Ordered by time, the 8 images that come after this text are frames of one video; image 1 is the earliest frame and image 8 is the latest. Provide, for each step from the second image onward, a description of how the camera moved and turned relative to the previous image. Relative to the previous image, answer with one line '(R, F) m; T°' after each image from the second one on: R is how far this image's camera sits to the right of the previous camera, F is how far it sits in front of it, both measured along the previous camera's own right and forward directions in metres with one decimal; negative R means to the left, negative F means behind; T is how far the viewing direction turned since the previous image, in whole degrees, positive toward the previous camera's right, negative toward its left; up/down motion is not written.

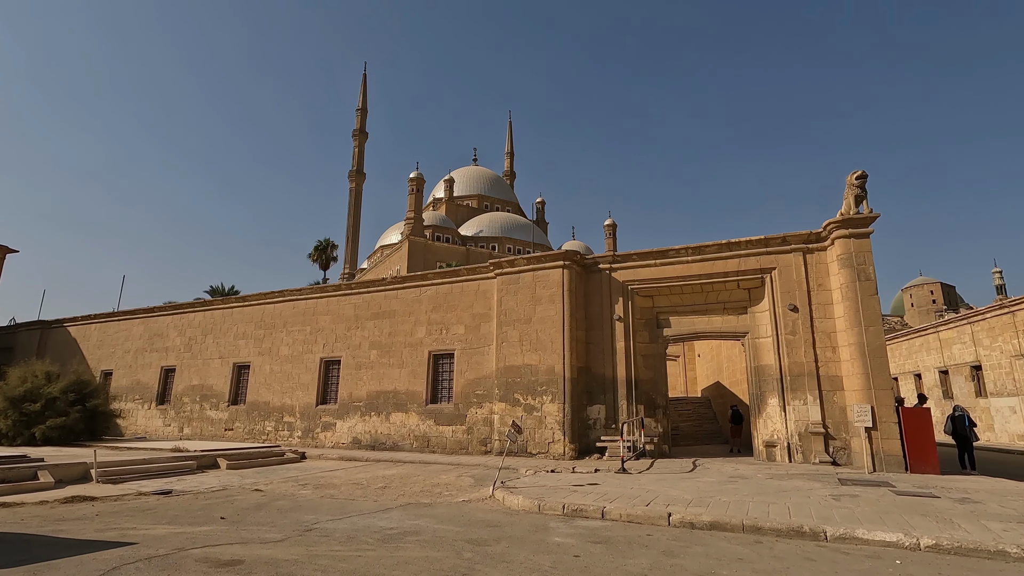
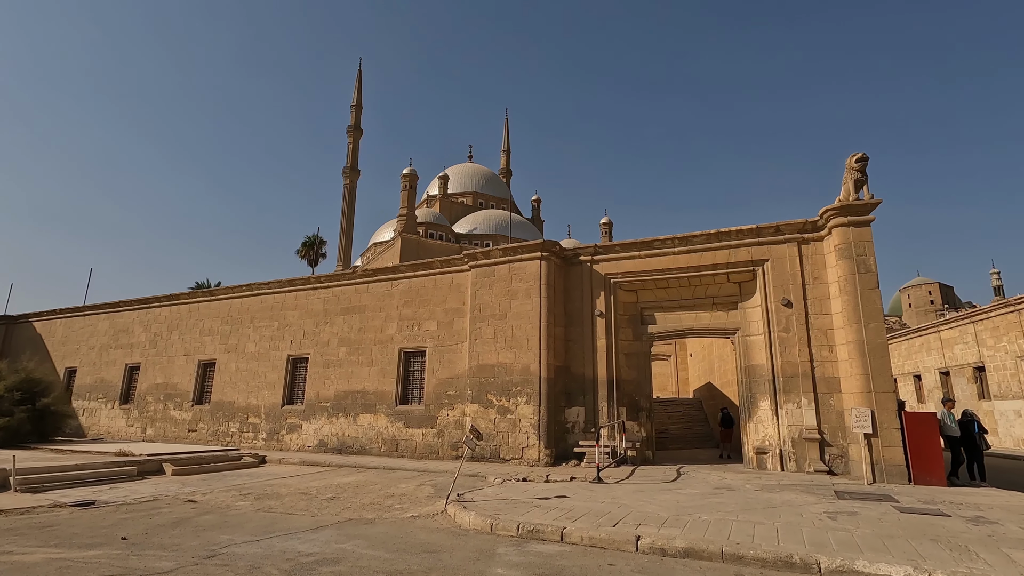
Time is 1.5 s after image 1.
(+0.5, +0.9) m; 0°
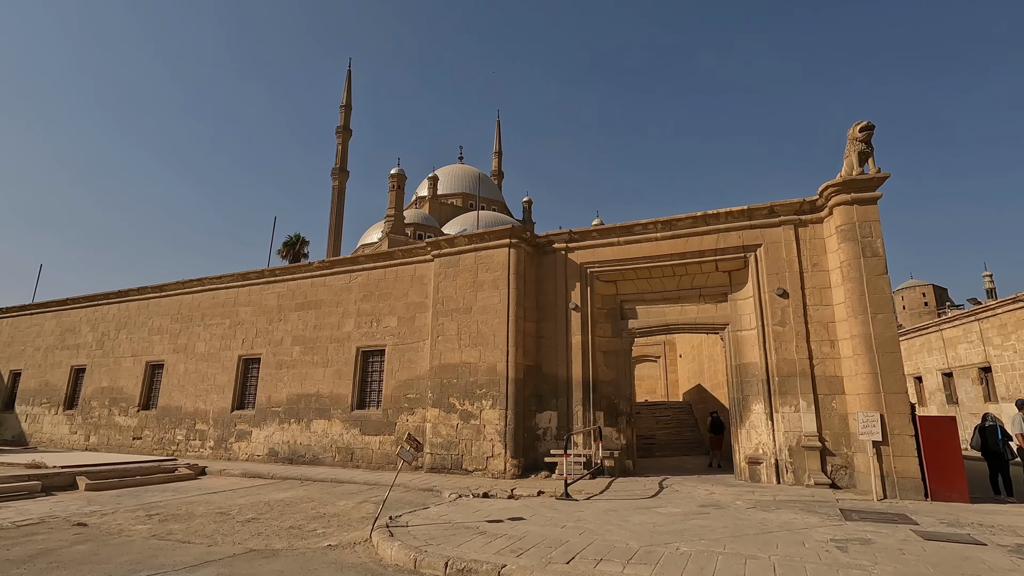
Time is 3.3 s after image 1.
(+0.6, +1.2) m; +1°
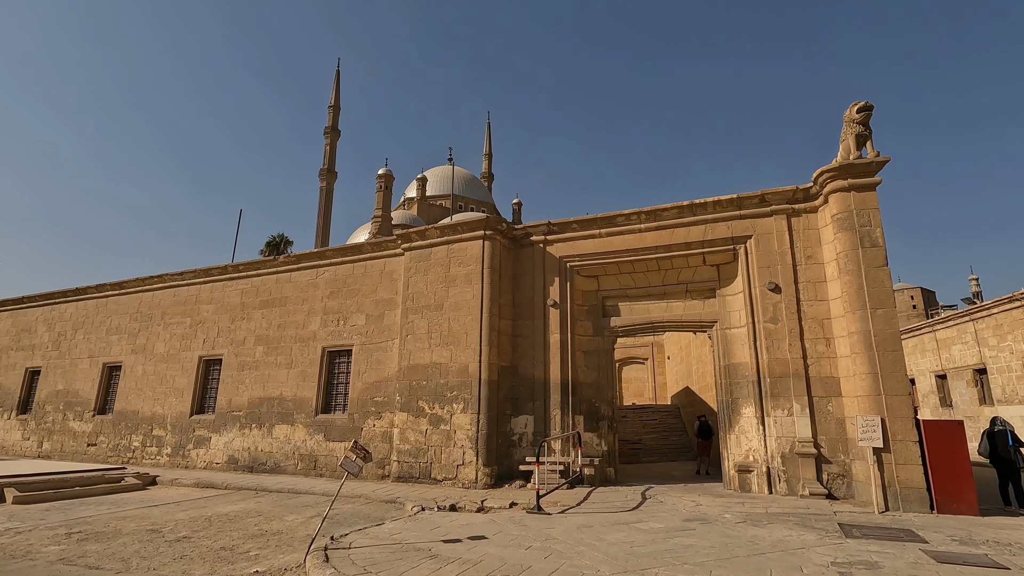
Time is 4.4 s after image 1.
(+0.3, +0.7) m; +1°
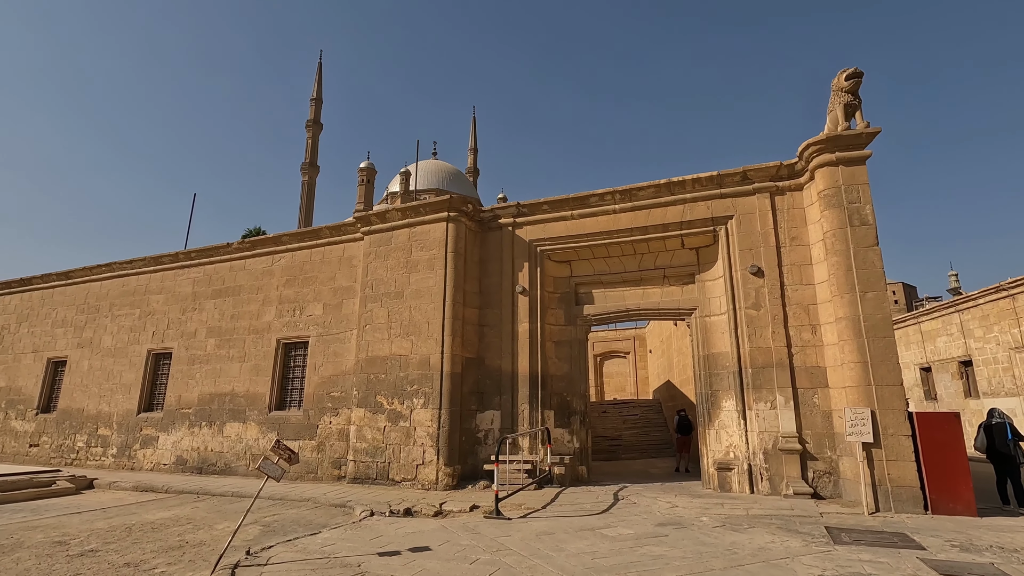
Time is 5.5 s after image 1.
(+0.4, +0.7) m; +1°
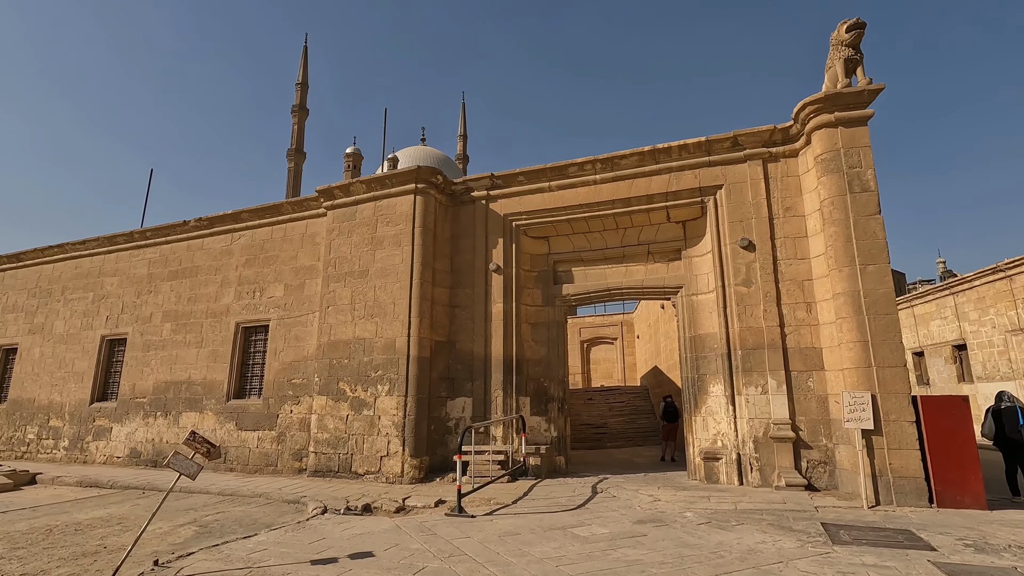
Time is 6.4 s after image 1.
(+0.3, +0.7) m; +1°
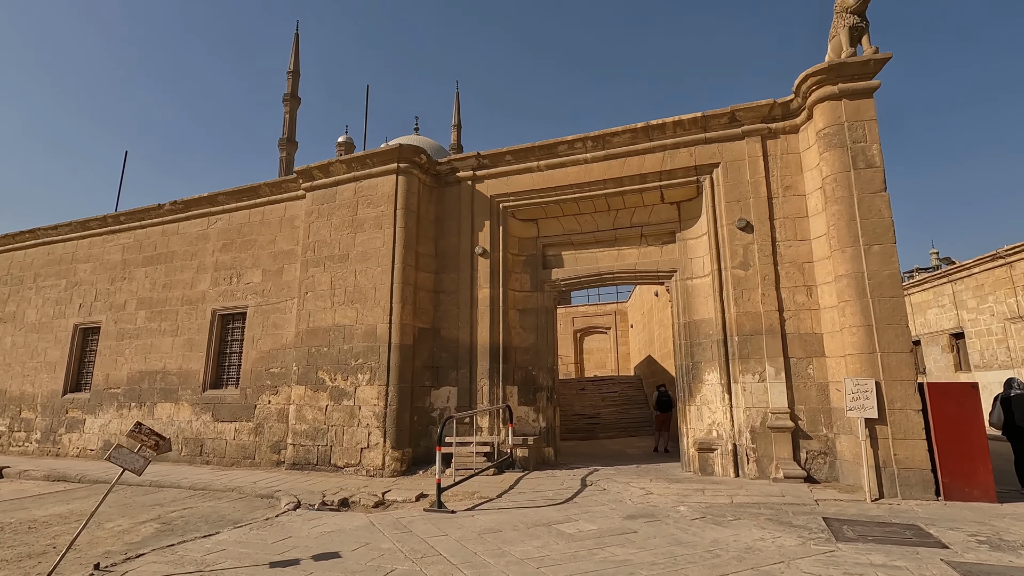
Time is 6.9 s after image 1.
(+0.1, +0.4) m; +1°
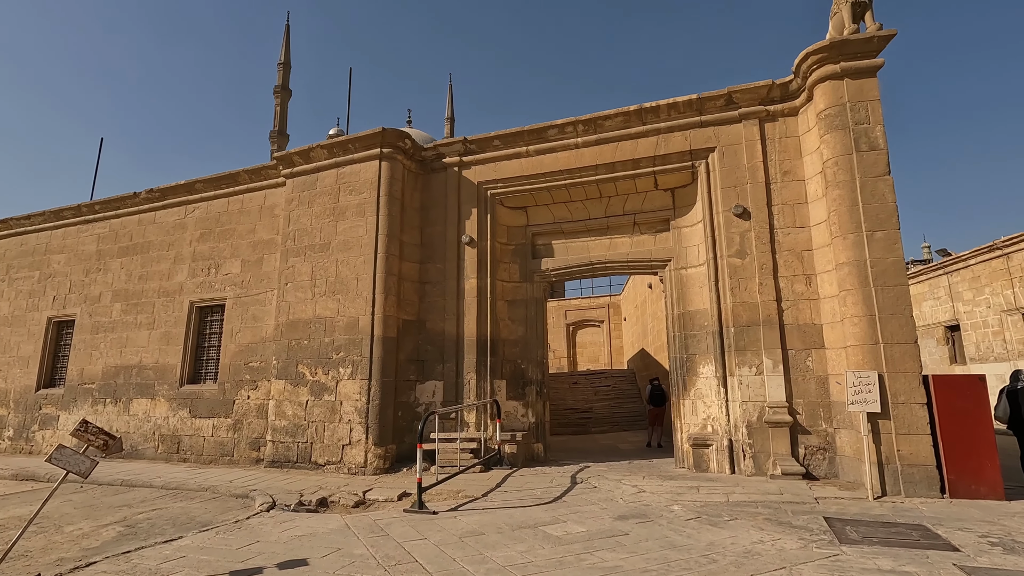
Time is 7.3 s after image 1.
(+0.1, +0.3) m; +1°
